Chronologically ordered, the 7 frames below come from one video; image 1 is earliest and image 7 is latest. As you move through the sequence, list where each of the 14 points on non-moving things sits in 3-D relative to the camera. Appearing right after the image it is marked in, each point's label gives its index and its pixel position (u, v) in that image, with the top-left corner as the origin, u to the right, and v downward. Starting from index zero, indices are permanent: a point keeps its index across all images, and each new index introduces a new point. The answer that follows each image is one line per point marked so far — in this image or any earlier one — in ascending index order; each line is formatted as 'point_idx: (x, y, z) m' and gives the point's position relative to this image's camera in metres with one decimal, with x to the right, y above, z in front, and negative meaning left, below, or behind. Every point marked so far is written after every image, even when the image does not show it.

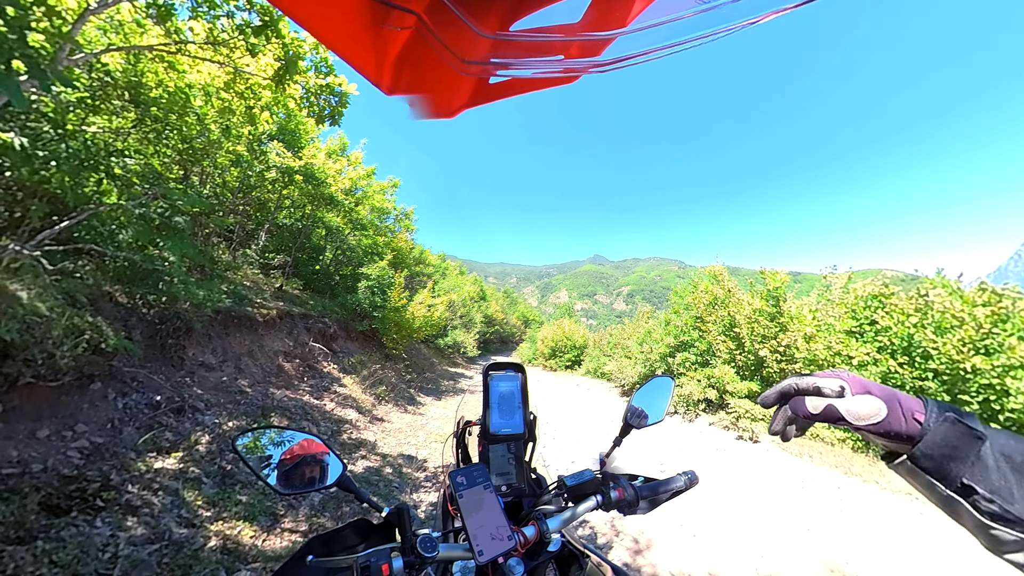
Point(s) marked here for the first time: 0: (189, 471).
0: (-3.1, -1.8, +3.8) m
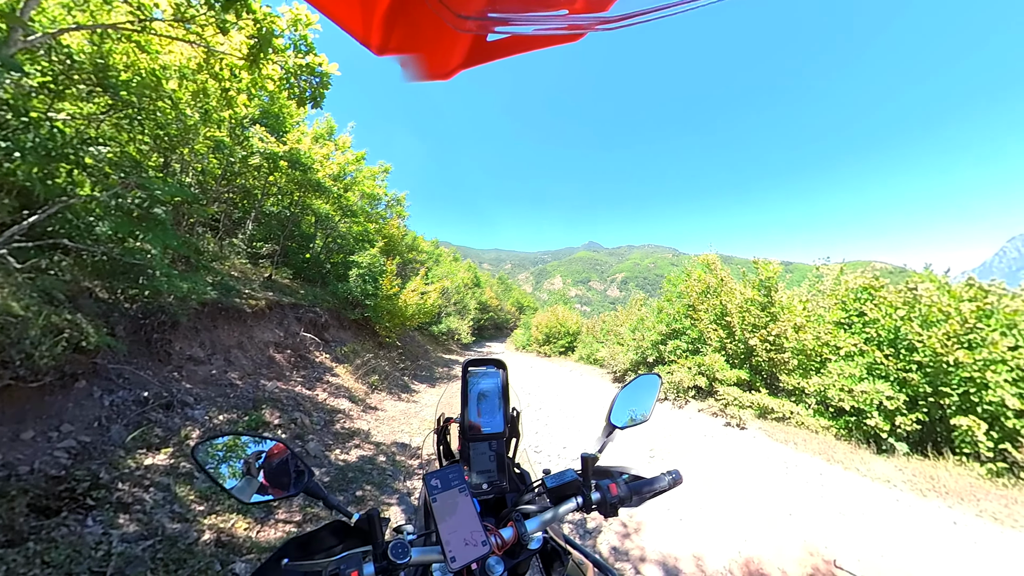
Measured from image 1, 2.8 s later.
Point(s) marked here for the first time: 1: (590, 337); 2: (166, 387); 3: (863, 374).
0: (-3.2, -1.7, +3.8) m
1: (+3.7, -2.5, +19.4) m
2: (-4.1, -1.2, +4.6) m
3: (+6.8, -1.7, +7.7) m
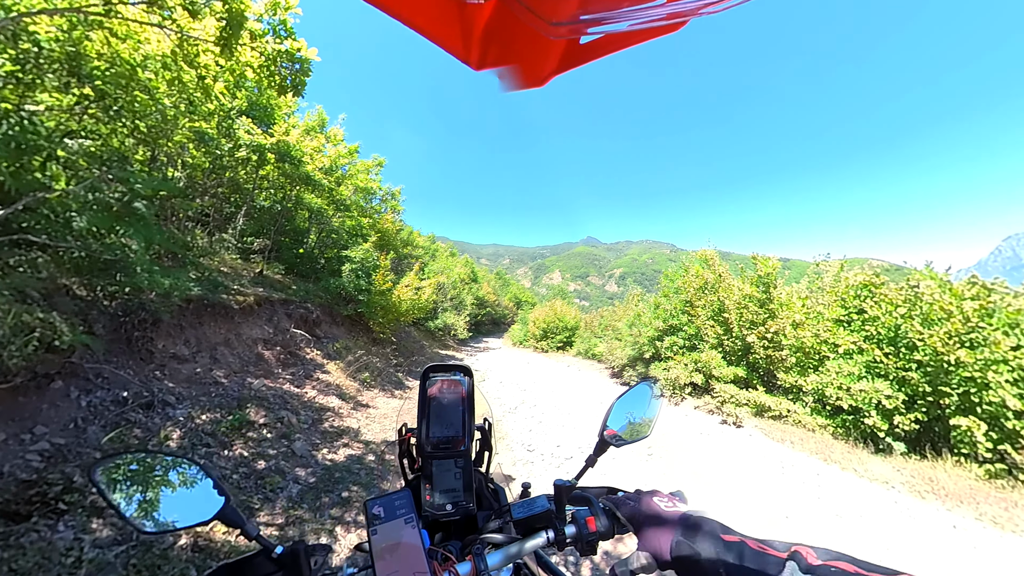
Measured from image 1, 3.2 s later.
0: (-3.3, -1.7, +3.7) m
1: (+3.7, -2.2, +19.3) m
2: (-4.2, -1.1, +4.5) m
3: (+6.7, -1.6, +7.6) m
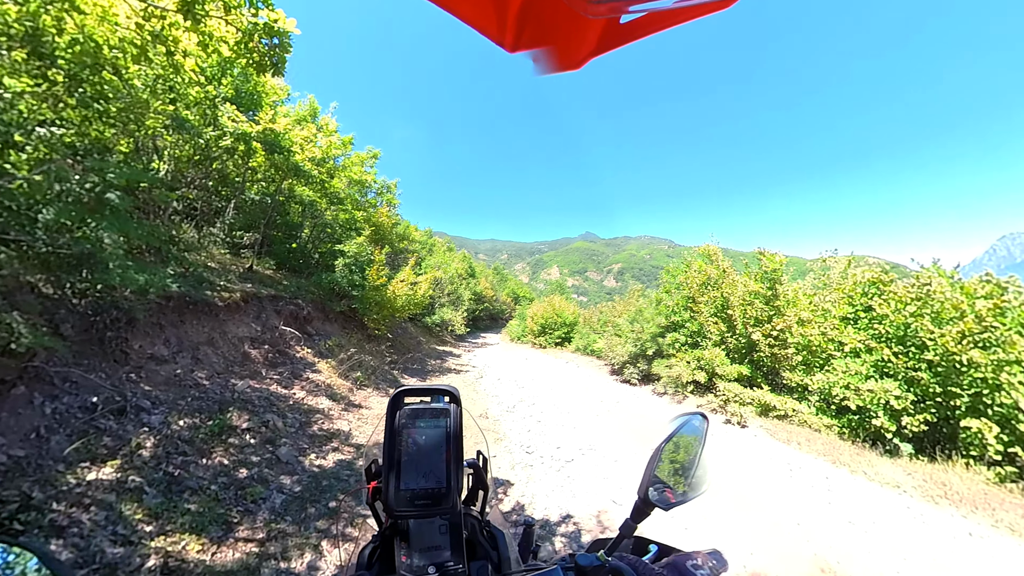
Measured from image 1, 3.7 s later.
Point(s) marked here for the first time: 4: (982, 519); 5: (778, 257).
0: (-3.4, -1.7, +3.5) m
1: (+3.6, -1.9, +19.1) m
2: (-4.2, -1.1, +4.3) m
3: (+6.7, -1.6, +7.4) m
4: (+6.1, -3.0, +5.1) m
5: (+6.1, +0.7, +9.0) m
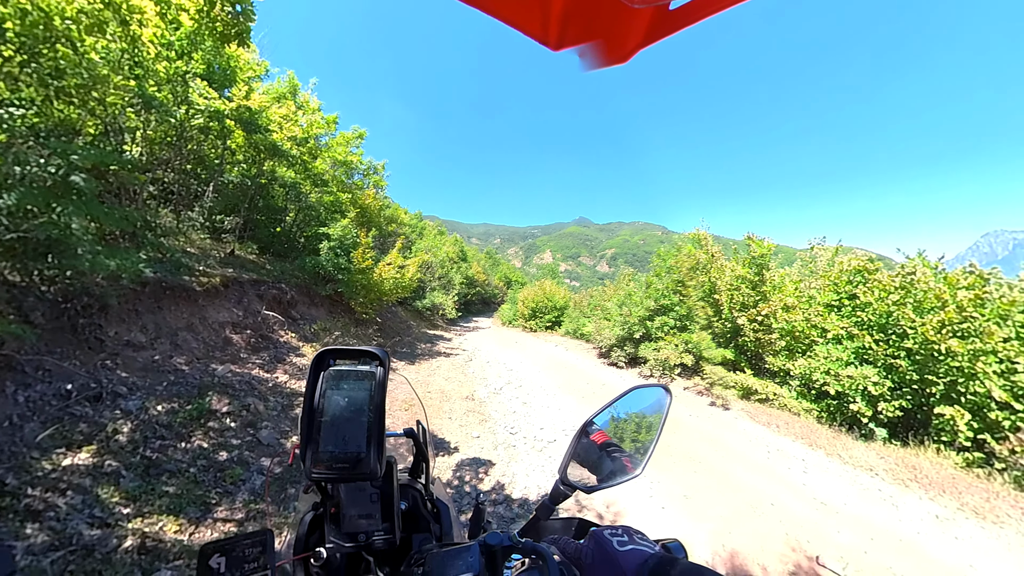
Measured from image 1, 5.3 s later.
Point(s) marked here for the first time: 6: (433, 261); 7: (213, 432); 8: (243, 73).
0: (-3.6, -1.6, +3.5) m
1: (+3.2, -1.1, +19.2) m
2: (-4.5, -1.0, +4.3) m
3: (+6.4, -1.3, +7.5) m
4: (+5.8, -2.8, +5.3) m
5: (+5.8, +1.0, +9.0) m
6: (-3.9, +1.4, +19.9) m
7: (-3.4, -1.6, +4.4) m
8: (-5.3, +4.2, +7.8) m
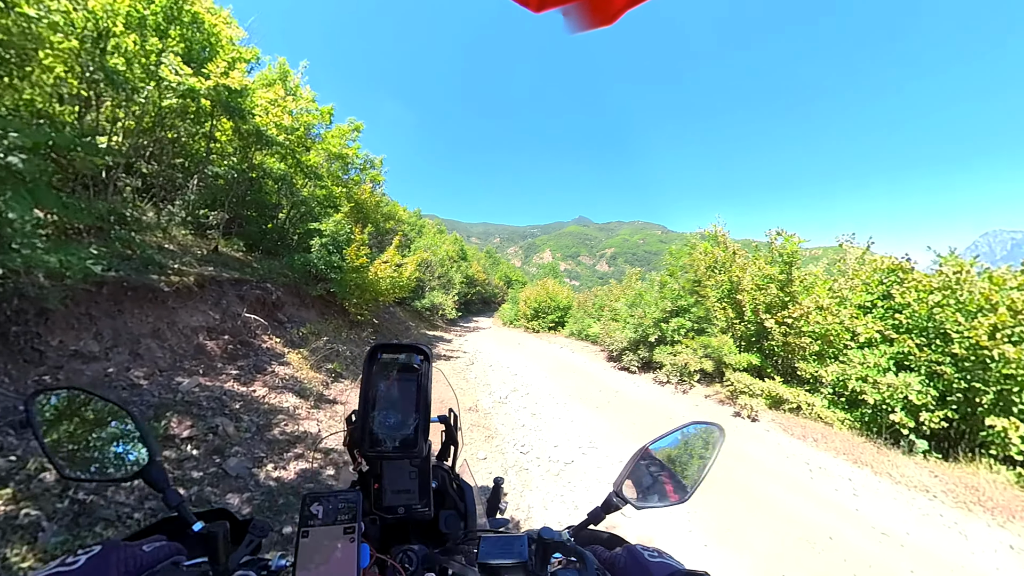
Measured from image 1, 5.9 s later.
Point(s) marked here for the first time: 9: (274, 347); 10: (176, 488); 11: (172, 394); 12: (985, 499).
0: (-3.5, -1.6, +2.8) m
1: (+3.3, -1.1, +18.4) m
2: (-4.3, -1.0, +3.5) m
3: (+6.5, -1.3, +6.8) m
4: (+6.0, -2.8, +4.6) m
5: (+5.9, +1.0, +8.3) m
6: (-3.8, +1.4, +19.1) m
7: (-3.2, -1.6, +3.7) m
8: (-5.1, +4.2, +7.0) m
9: (-4.1, -1.0, +6.8) m
10: (-3.0, -1.8, +3.5) m
11: (-3.9, -1.2, +4.6) m
12: (+6.1, -2.7, +5.1) m
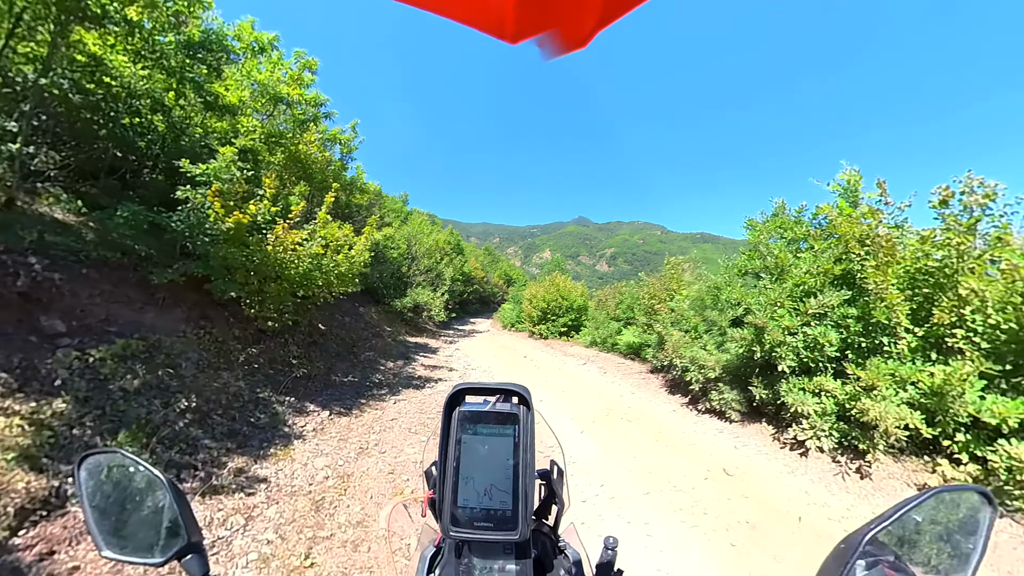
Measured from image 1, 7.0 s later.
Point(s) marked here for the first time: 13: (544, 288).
0: (-3.3, -1.4, -1.1) m
1: (+3.5, -0.9, +14.6) m
2: (-4.1, -0.7, -0.3) m
3: (+6.7, -1.1, +3.0) m
4: (+6.2, -2.6, +0.8) m
5: (+6.1, +1.2, +4.5) m
6: (-3.7, +1.6, +15.3) m
7: (-3.0, -1.4, -0.1) m
8: (-4.9, +4.4, +3.2) m
9: (-3.9, -0.8, +3.0) m
10: (-2.8, -1.6, -0.3) m
11: (-3.7, -1.0, +0.7) m
12: (+6.3, -2.5, +1.3) m
13: (+1.7, +0.2, +19.3) m
